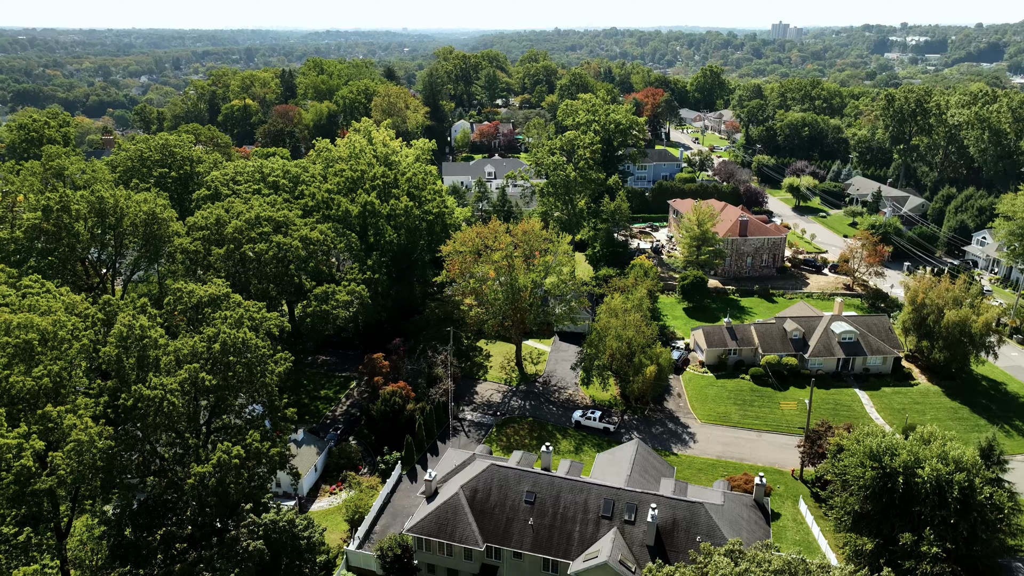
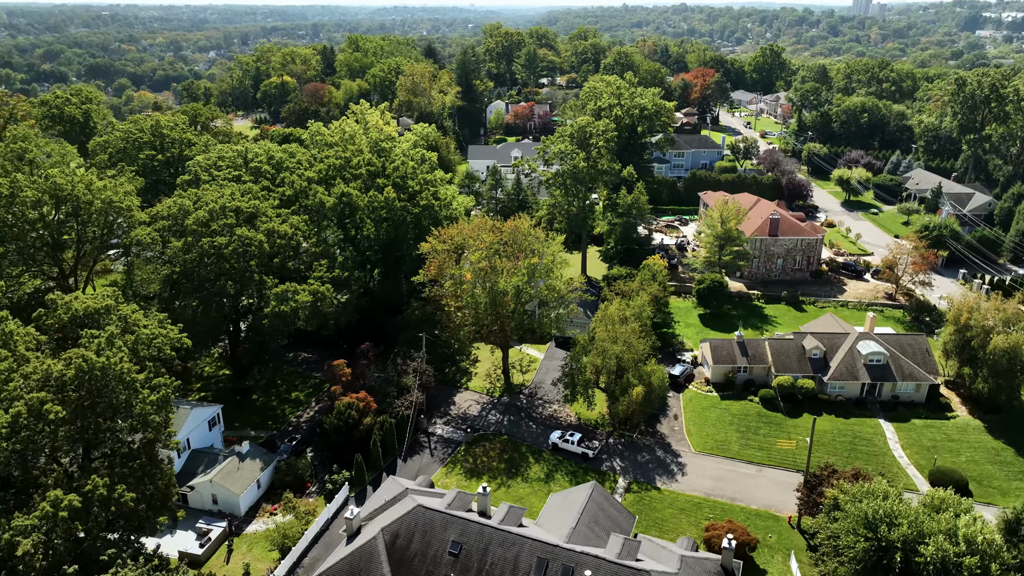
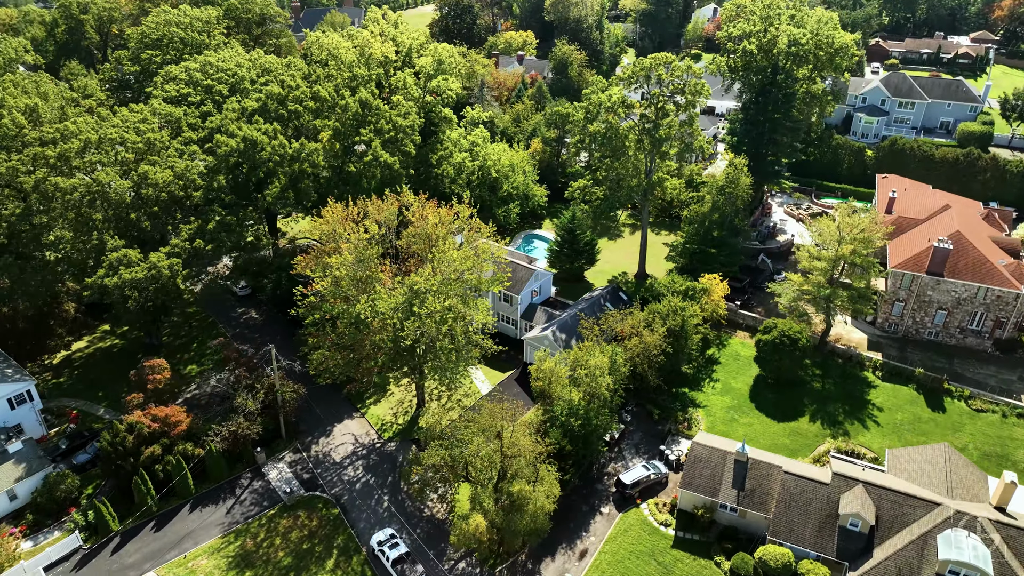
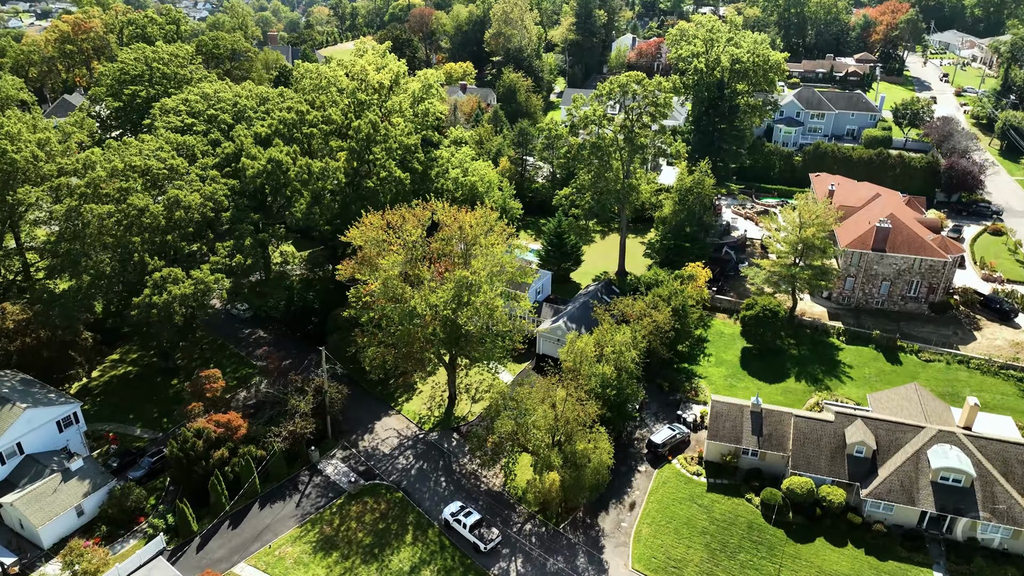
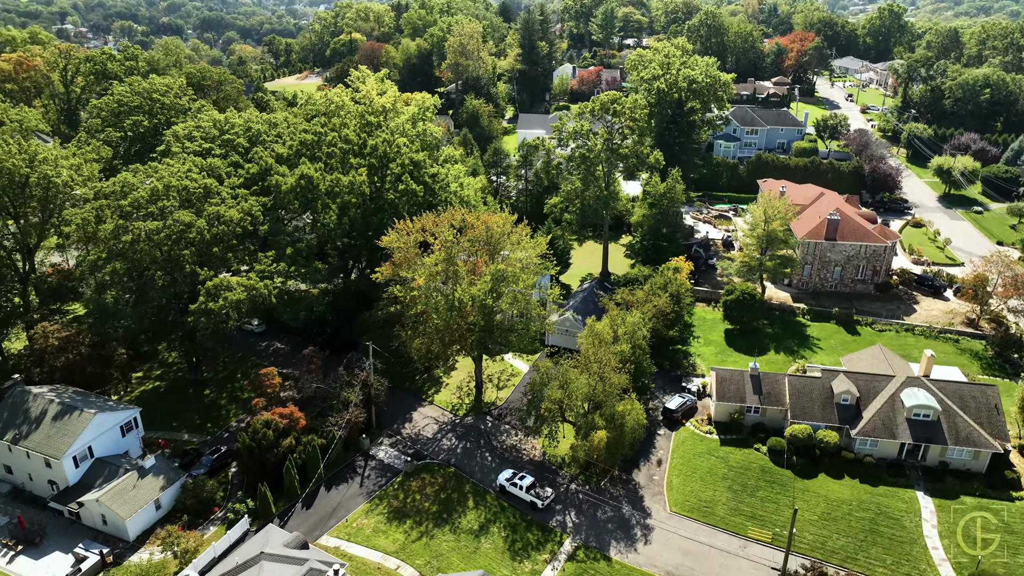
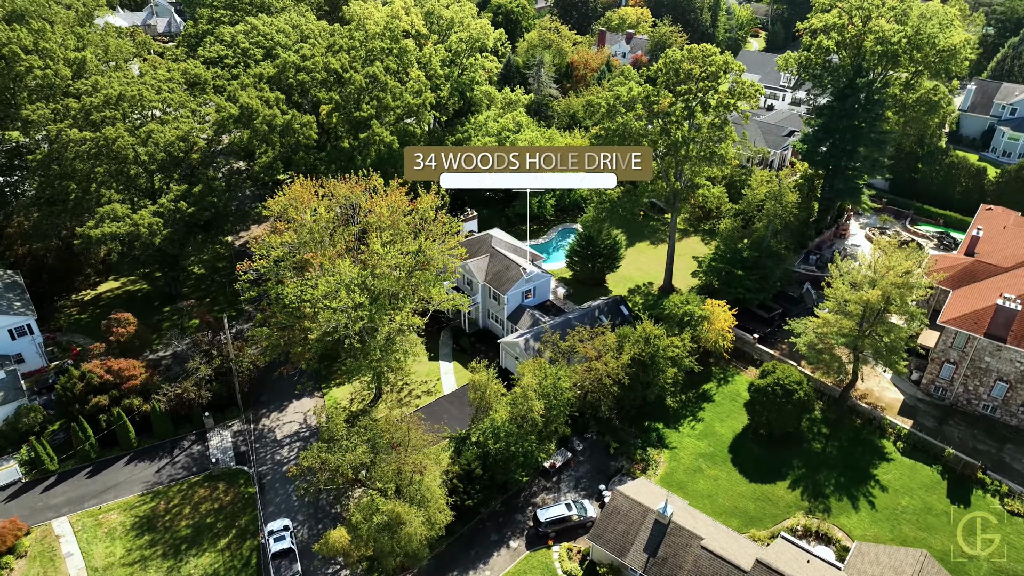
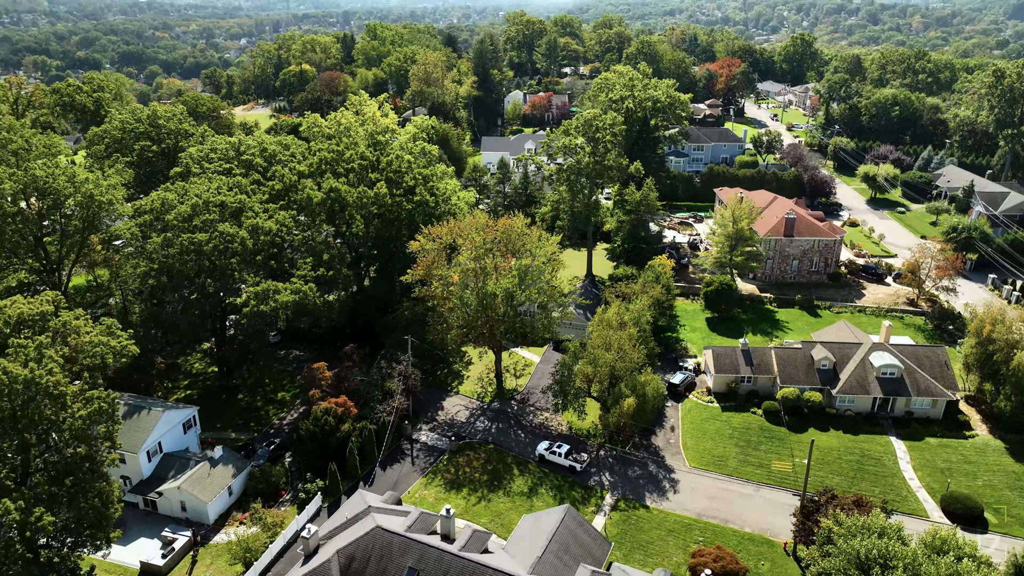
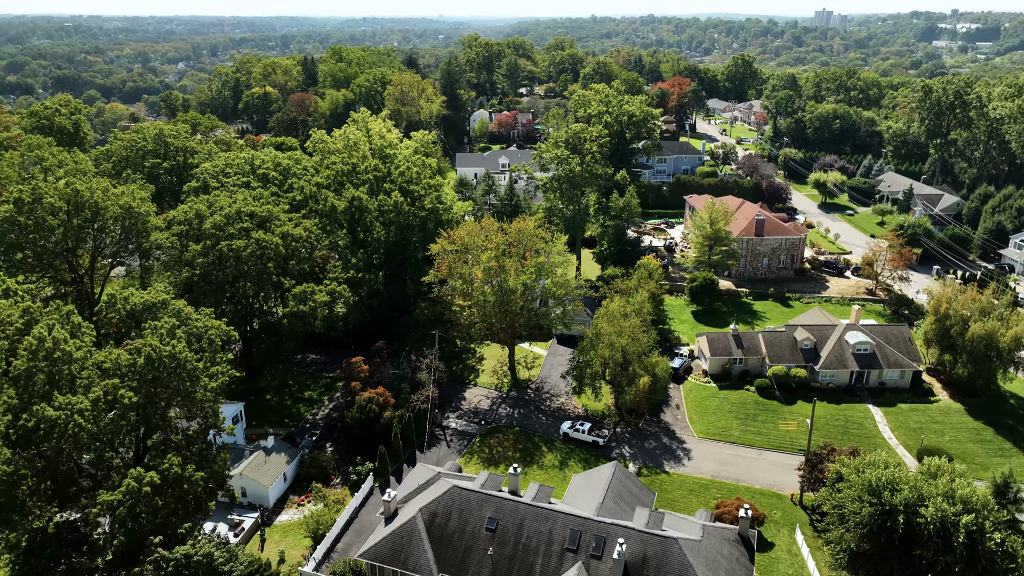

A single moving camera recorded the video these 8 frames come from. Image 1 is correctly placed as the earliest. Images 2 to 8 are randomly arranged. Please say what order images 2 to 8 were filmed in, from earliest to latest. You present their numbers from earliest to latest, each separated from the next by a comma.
8, 2, 7, 5, 4, 3, 6
